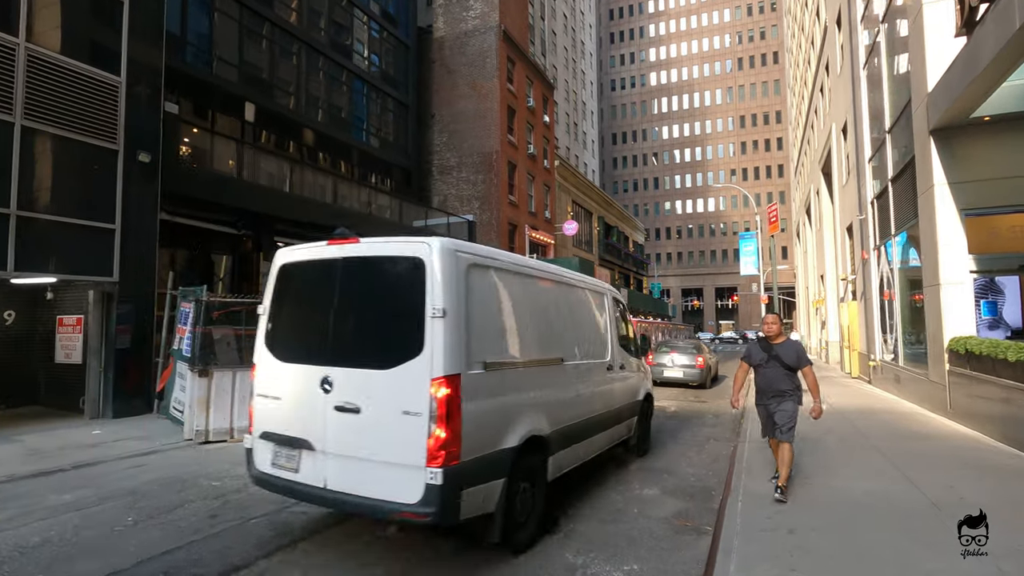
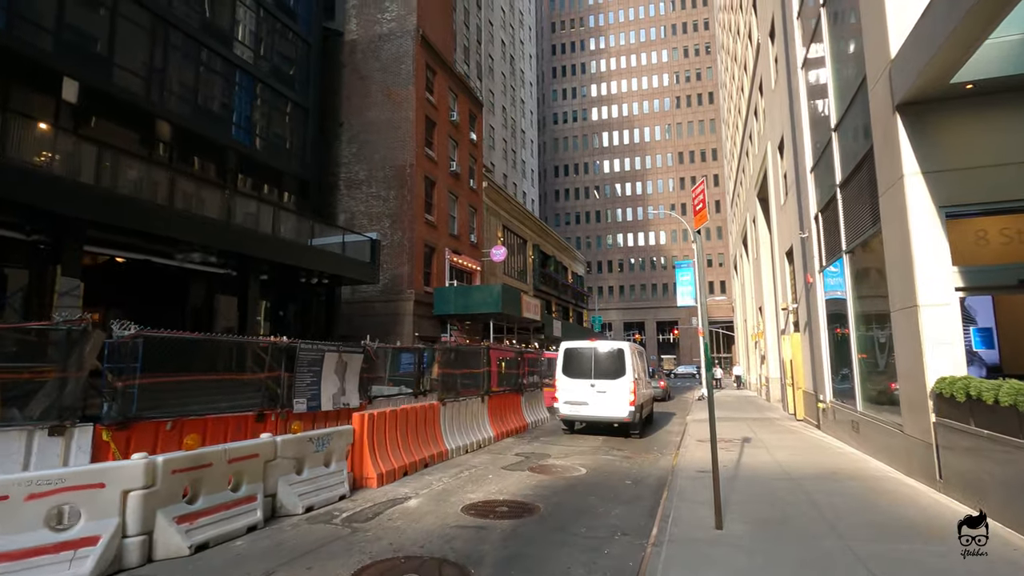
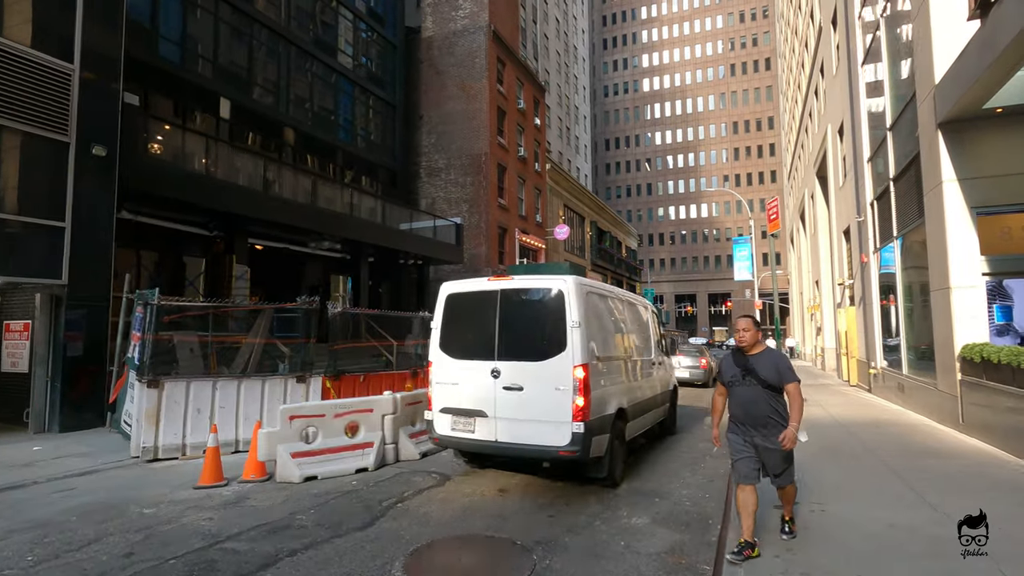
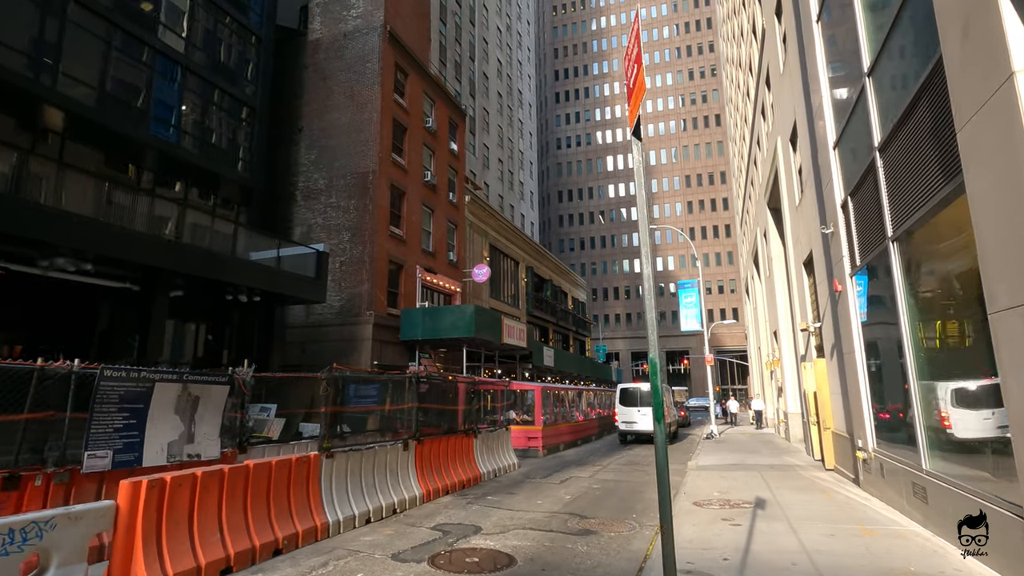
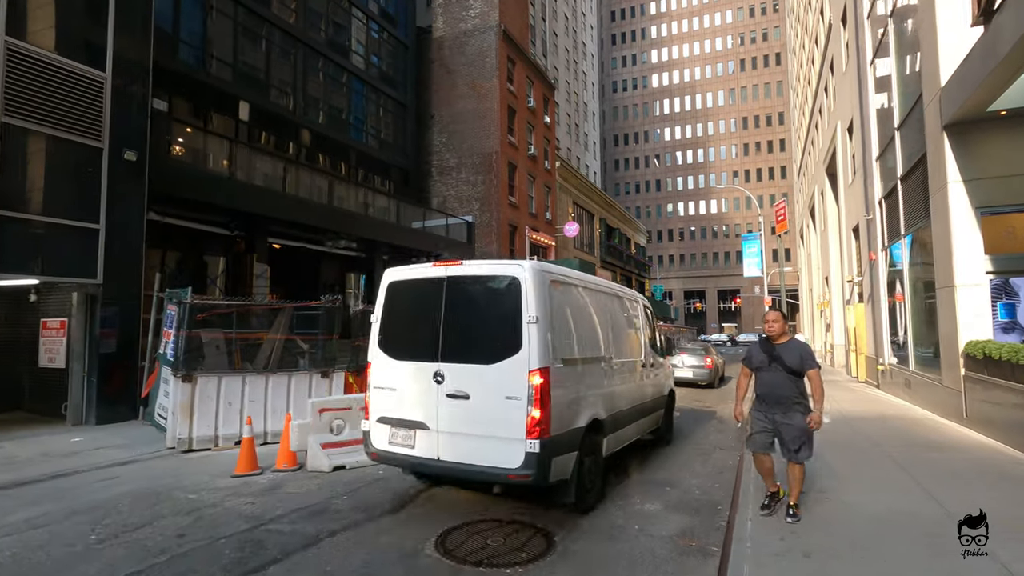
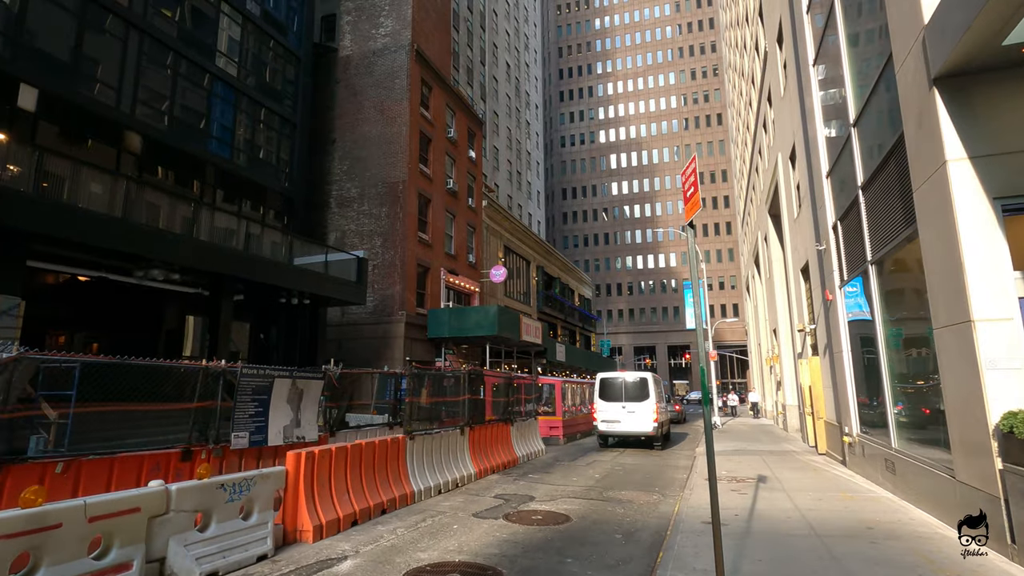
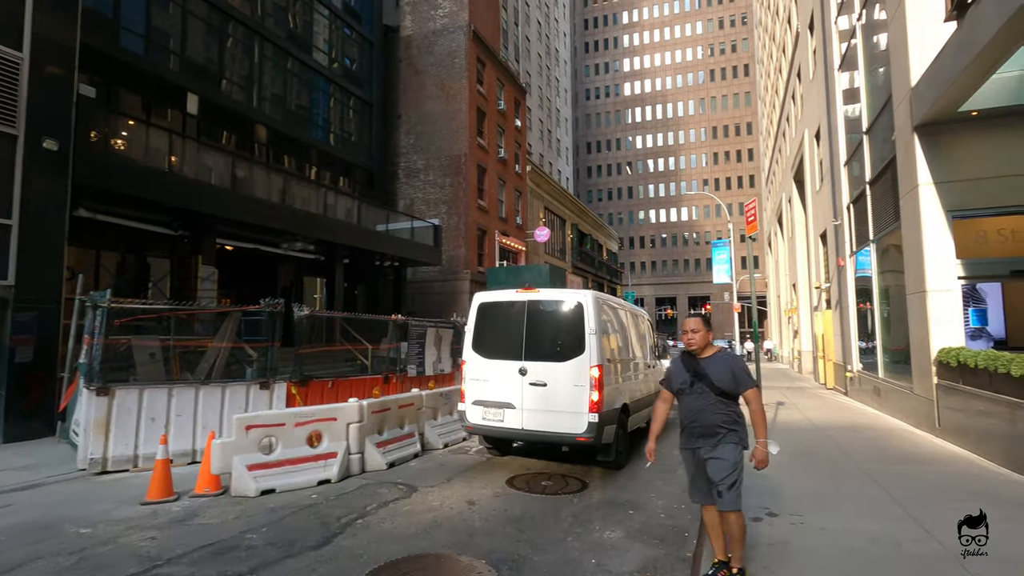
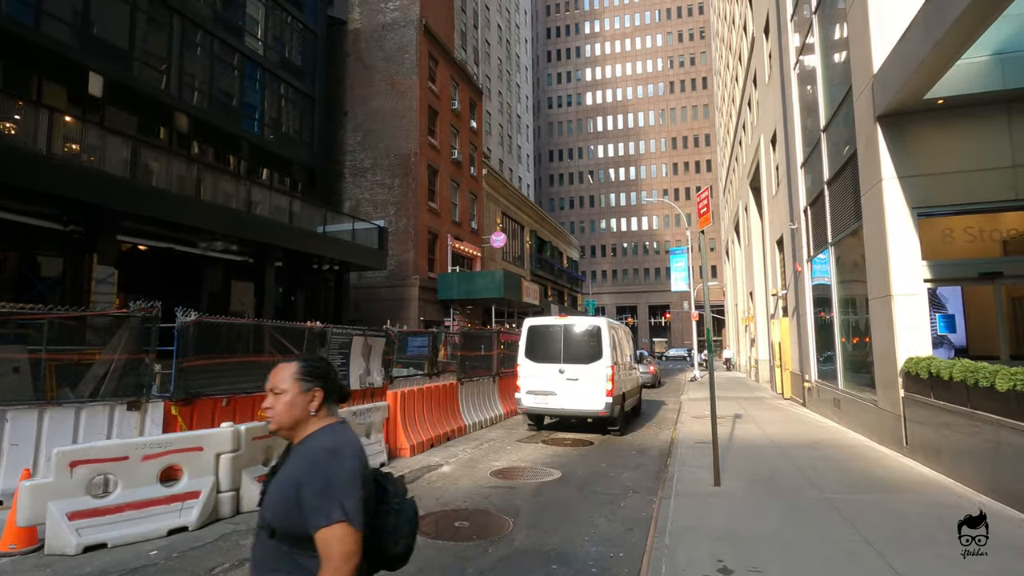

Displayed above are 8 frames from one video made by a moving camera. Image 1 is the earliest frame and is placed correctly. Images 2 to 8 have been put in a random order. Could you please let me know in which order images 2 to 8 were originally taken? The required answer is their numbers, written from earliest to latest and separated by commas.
5, 3, 7, 8, 2, 6, 4
